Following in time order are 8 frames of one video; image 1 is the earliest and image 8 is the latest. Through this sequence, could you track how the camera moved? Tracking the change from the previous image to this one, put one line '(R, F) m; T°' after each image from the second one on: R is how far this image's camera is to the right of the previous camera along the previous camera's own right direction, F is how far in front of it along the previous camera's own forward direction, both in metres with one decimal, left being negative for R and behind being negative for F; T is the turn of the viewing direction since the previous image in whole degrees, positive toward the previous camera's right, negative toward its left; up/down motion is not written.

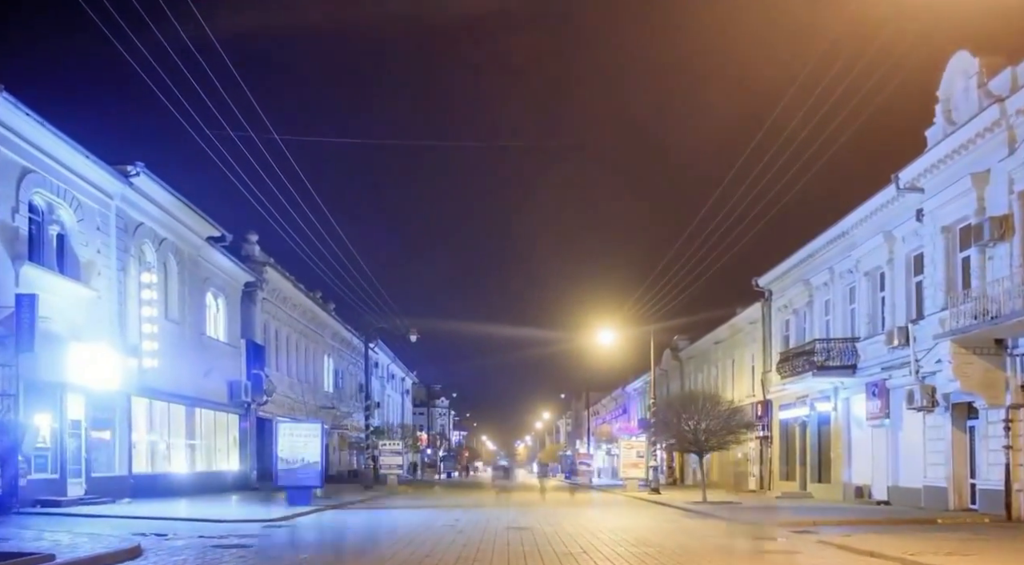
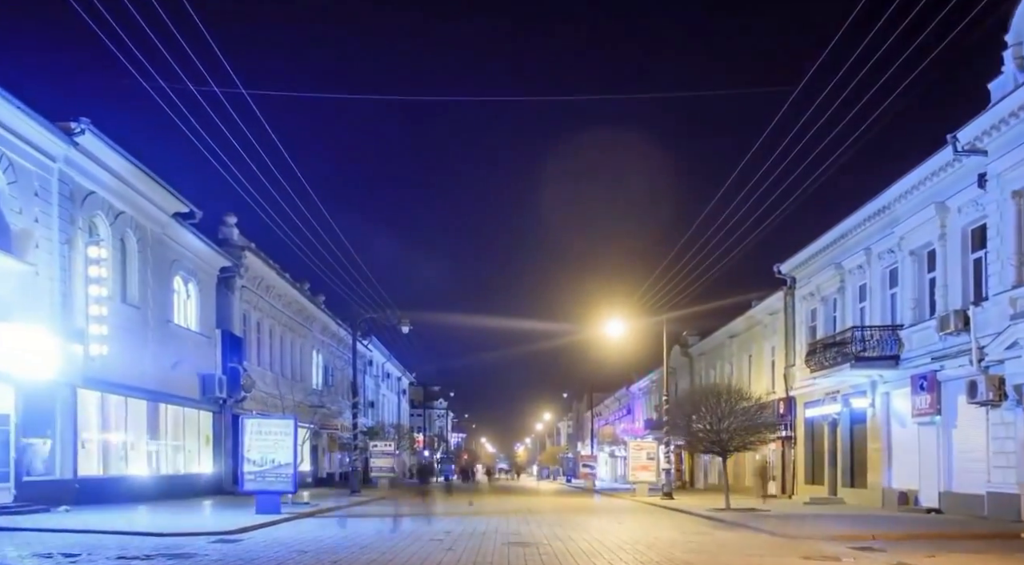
(0.0, +4.2) m; 0°
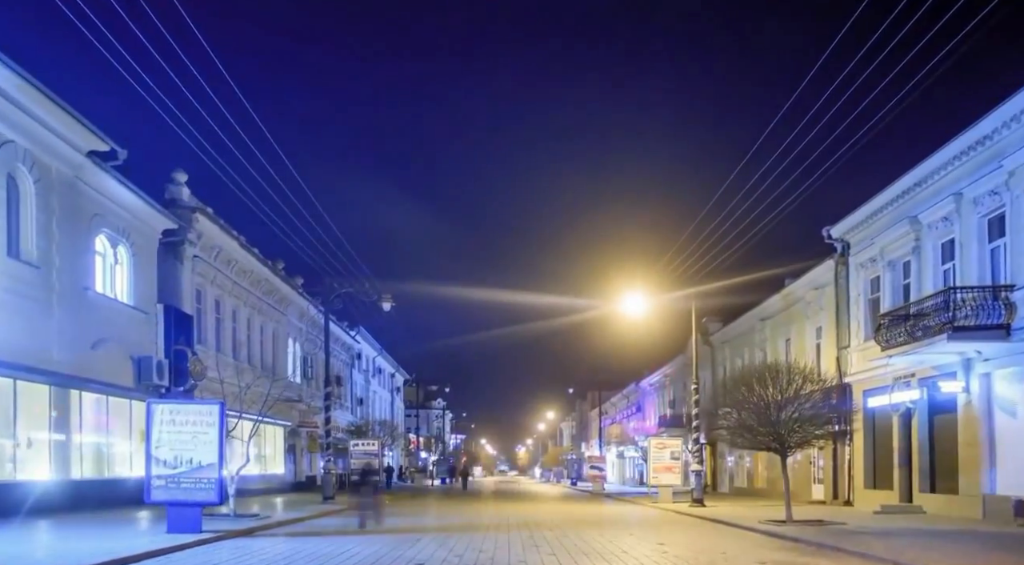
(0.0, +7.4) m; 0°
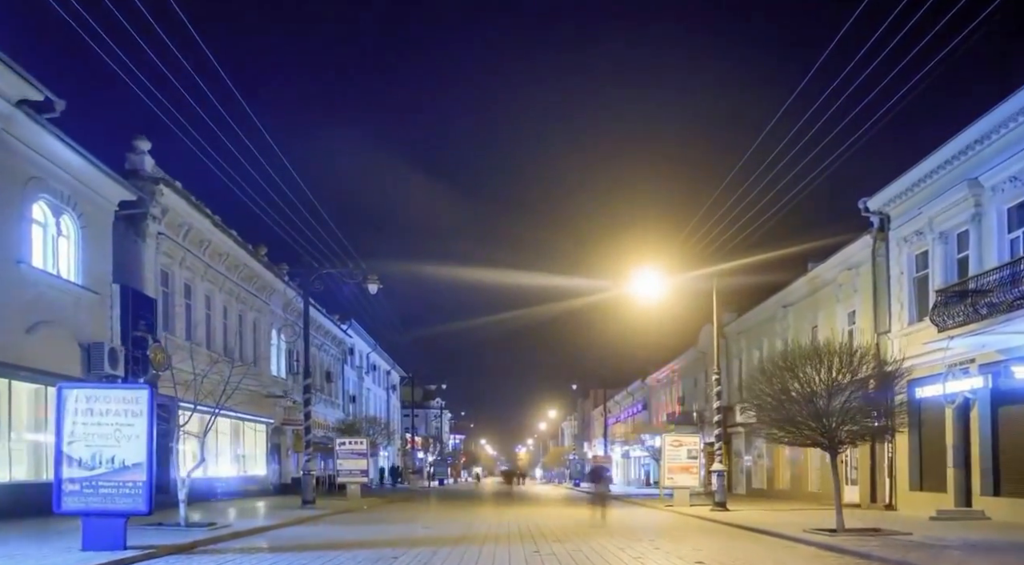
(0.0, +4.2) m; 0°
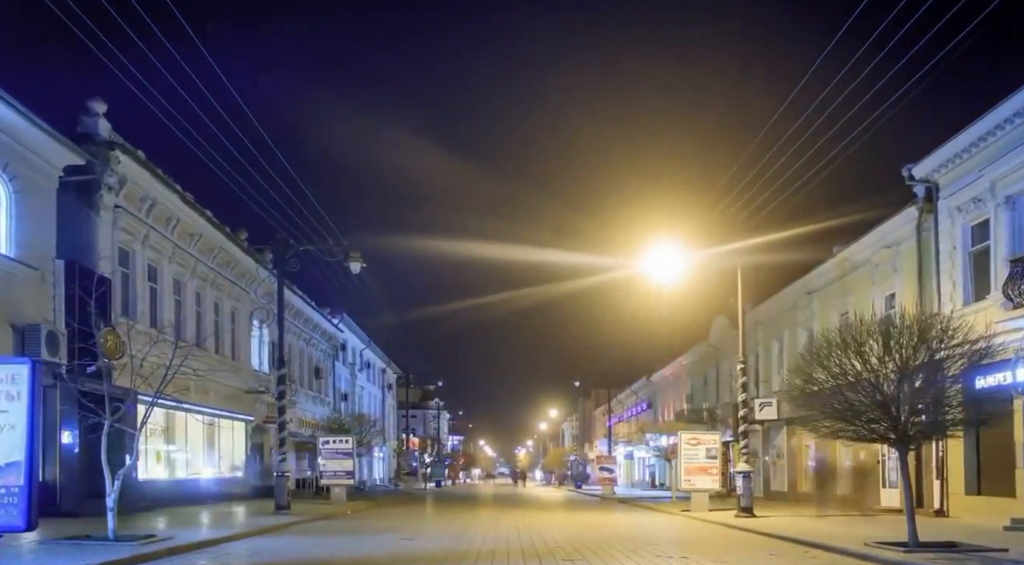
(0.0, +4.1) m; 0°
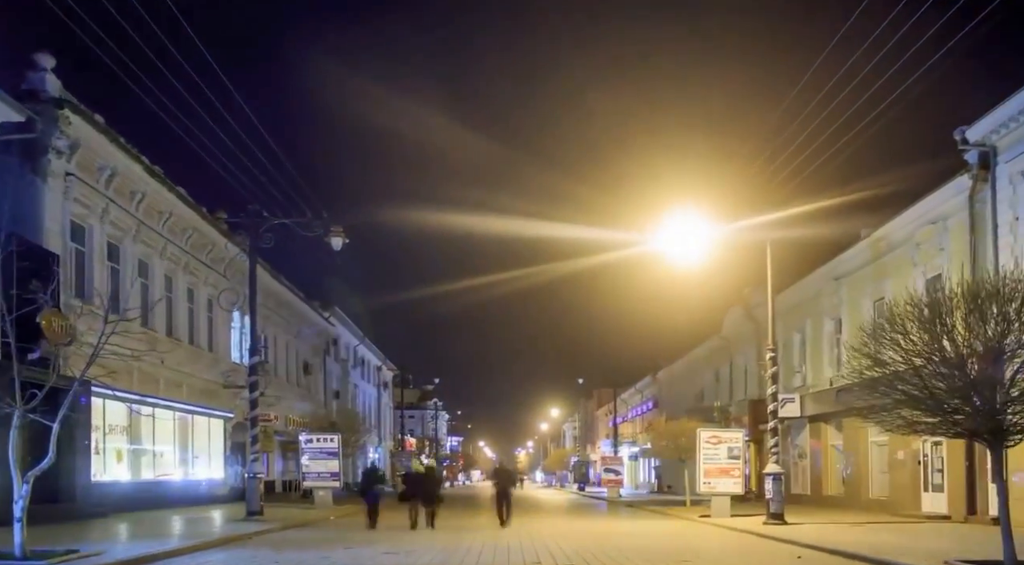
(0.0, +3.7) m; 0°
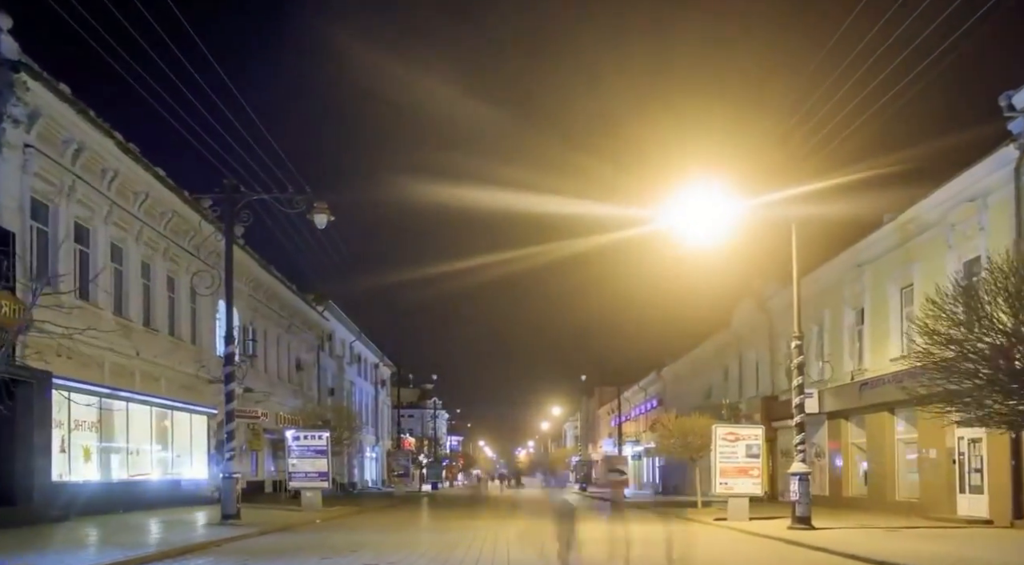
(0.0, +2.5) m; 0°
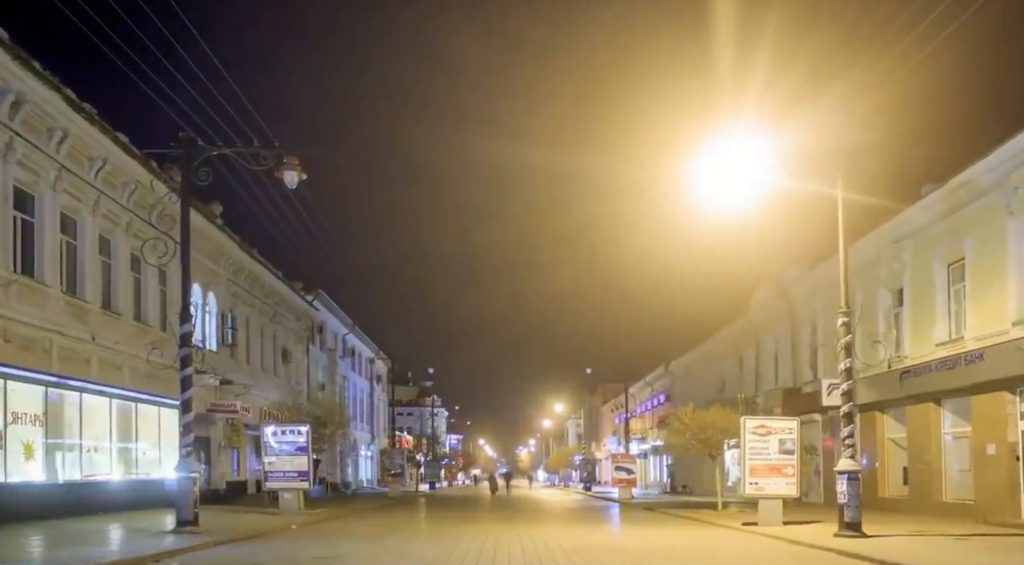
(0.0, +3.7) m; 0°
